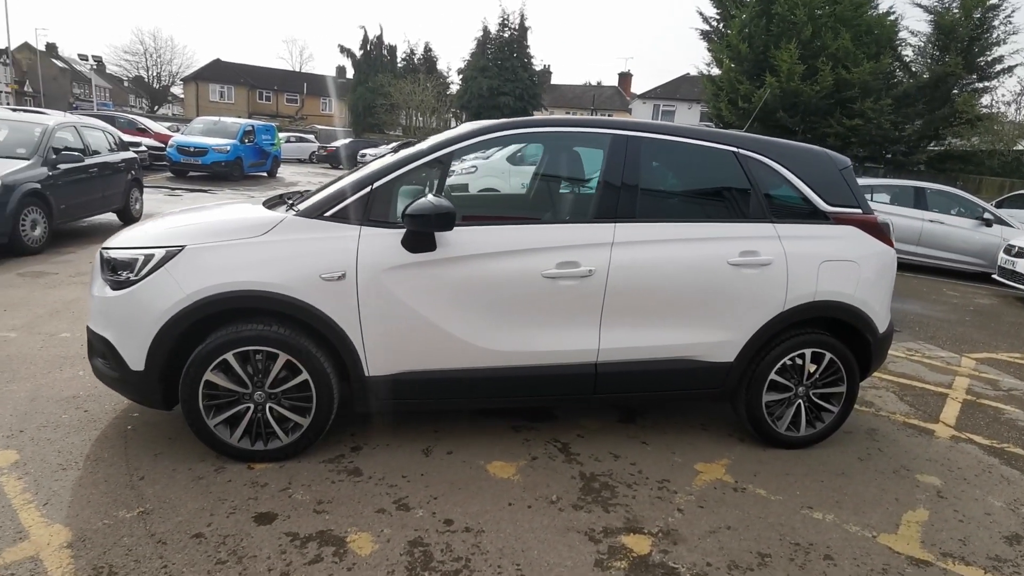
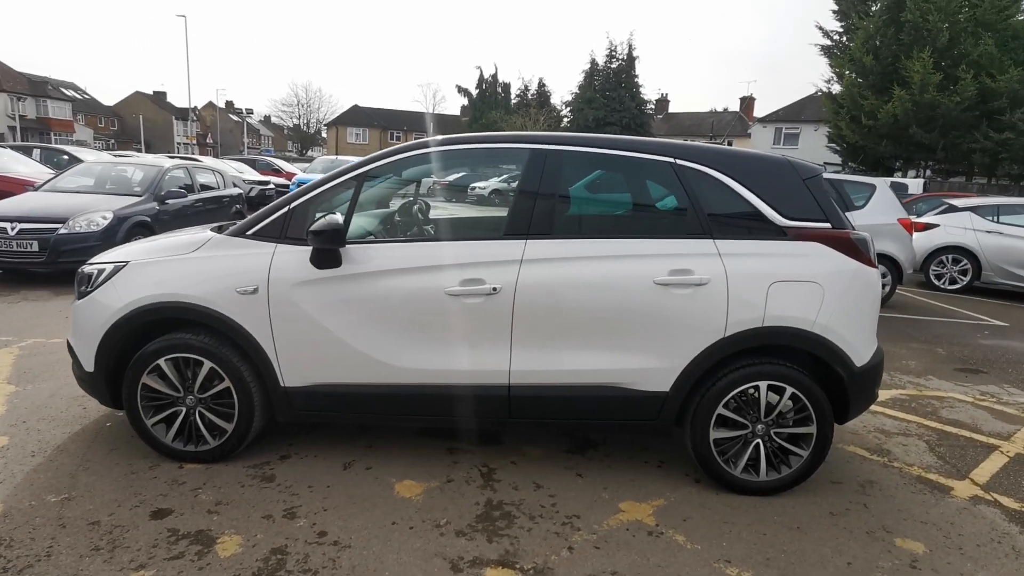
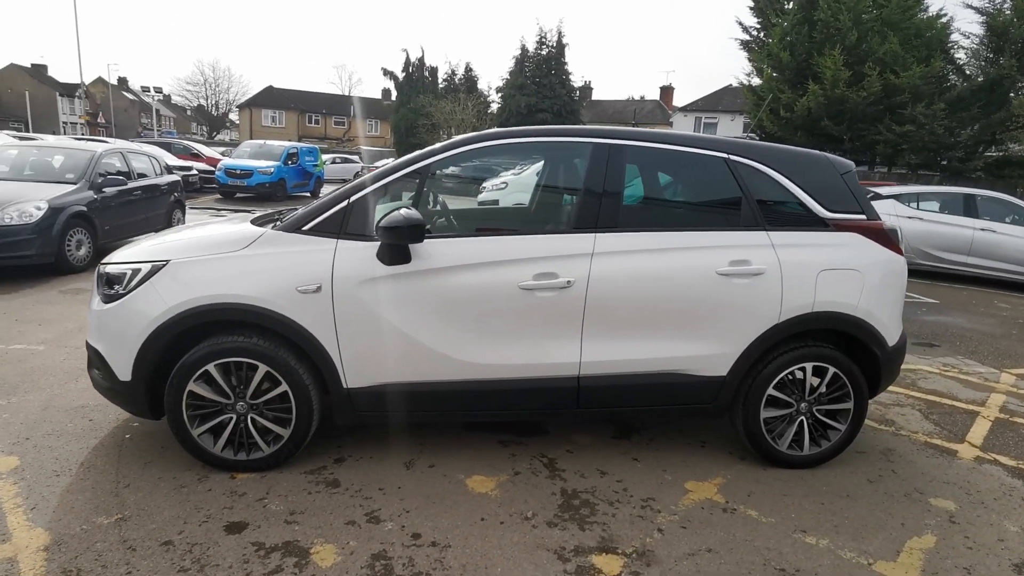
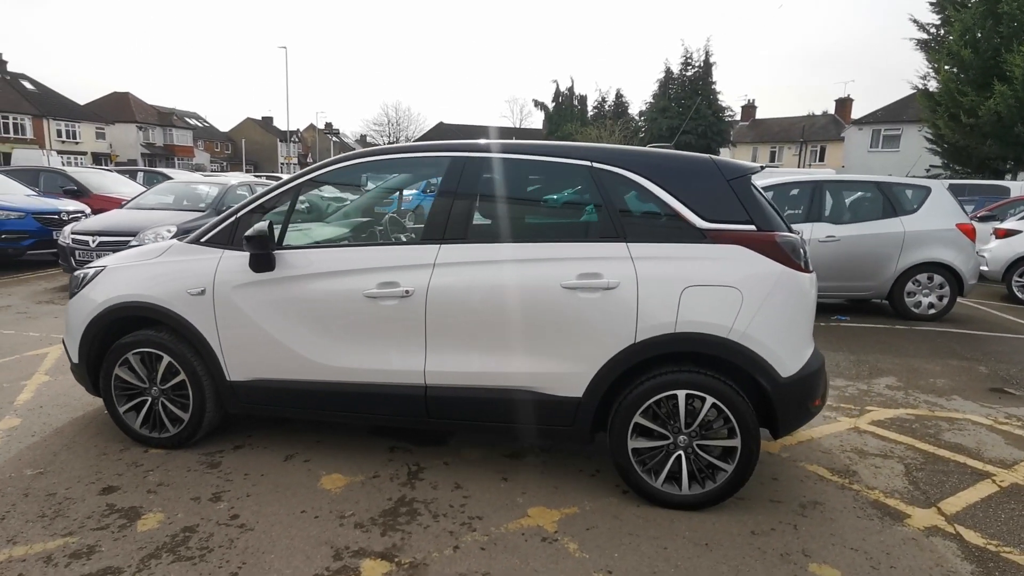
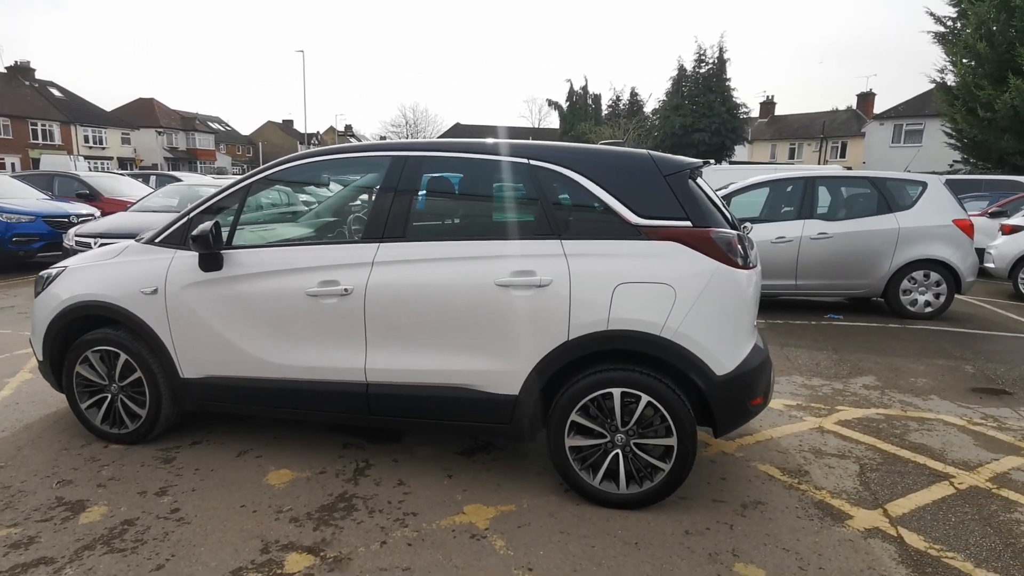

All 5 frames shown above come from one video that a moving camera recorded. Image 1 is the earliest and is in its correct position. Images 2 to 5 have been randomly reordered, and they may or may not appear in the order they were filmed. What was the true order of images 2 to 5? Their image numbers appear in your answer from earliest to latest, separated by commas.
3, 2, 4, 5
